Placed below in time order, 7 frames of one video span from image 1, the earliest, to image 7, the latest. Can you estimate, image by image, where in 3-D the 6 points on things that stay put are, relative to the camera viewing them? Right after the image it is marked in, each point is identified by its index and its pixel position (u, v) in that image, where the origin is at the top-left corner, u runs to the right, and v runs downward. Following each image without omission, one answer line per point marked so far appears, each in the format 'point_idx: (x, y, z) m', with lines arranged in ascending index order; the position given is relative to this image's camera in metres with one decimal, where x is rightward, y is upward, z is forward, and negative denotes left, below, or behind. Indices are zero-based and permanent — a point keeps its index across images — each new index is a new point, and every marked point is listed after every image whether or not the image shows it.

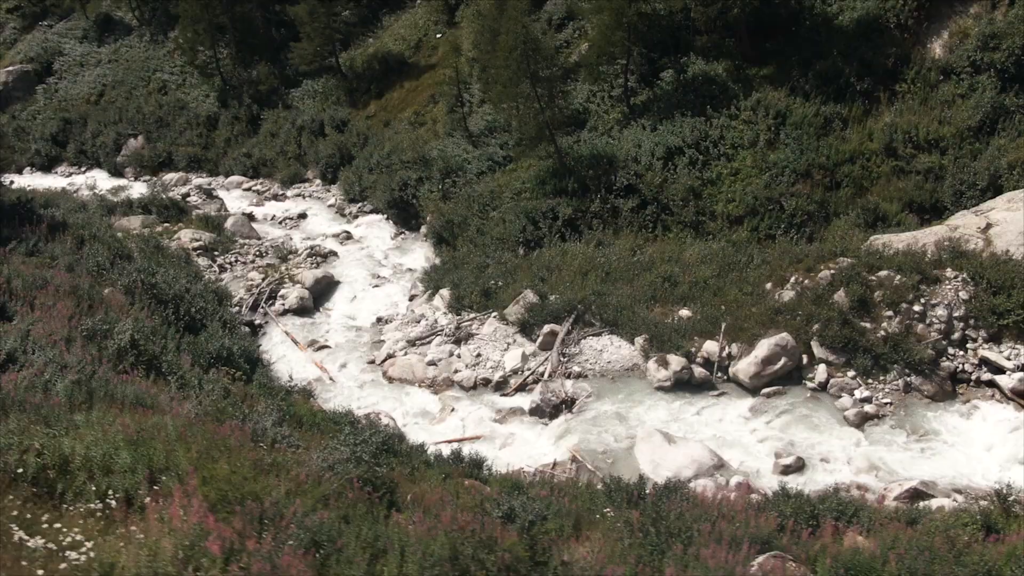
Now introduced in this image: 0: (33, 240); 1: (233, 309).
0: (-10.4, +1.0, +17.2) m
1: (-6.7, -0.5, +18.9) m
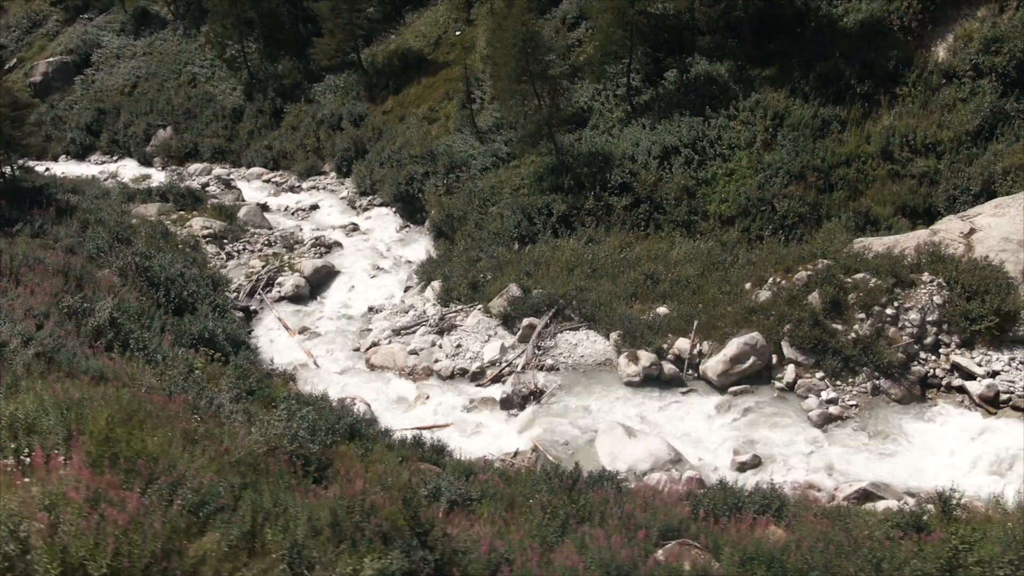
0: (-10.7, +1.5, +18.0) m
1: (-6.9, -0.2, +19.5) m
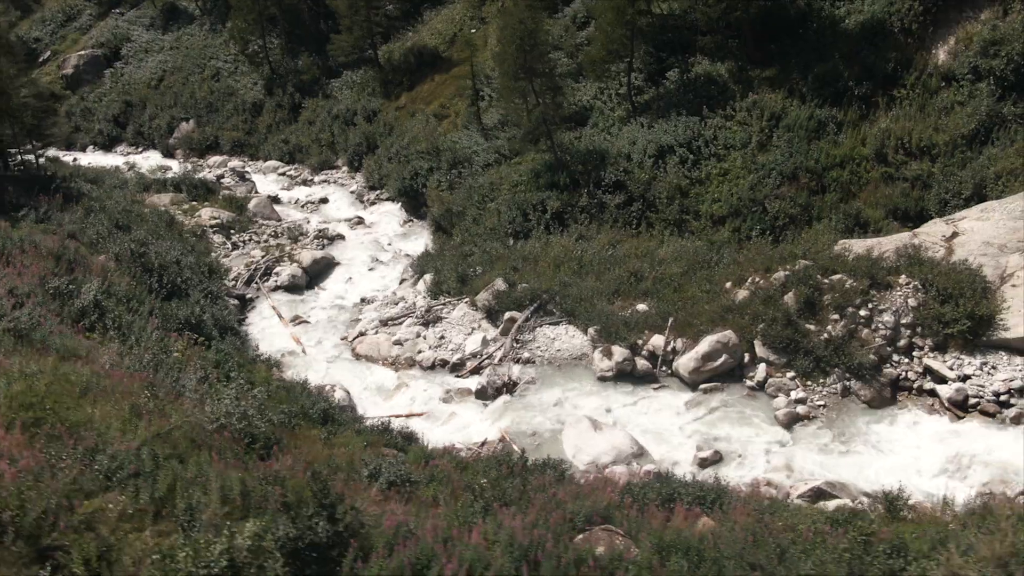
0: (-11.0, +1.9, +18.6) m
1: (-7.2, +0.1, +20.0) m
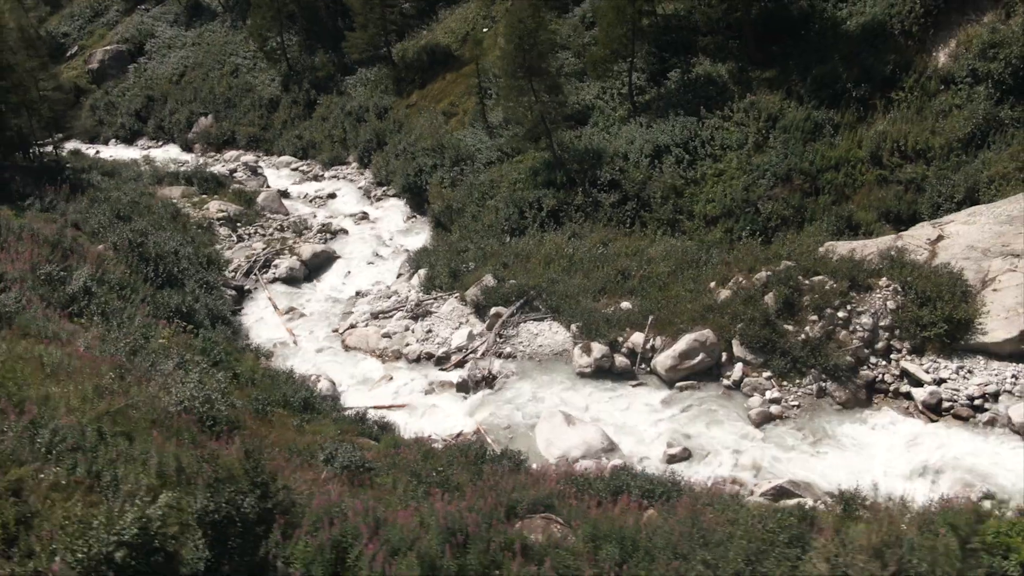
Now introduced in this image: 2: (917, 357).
0: (-11.1, +2.2, +19.2) m
1: (-7.3, +0.4, +20.4) m
2: (+6.9, -1.2, +13.5) m
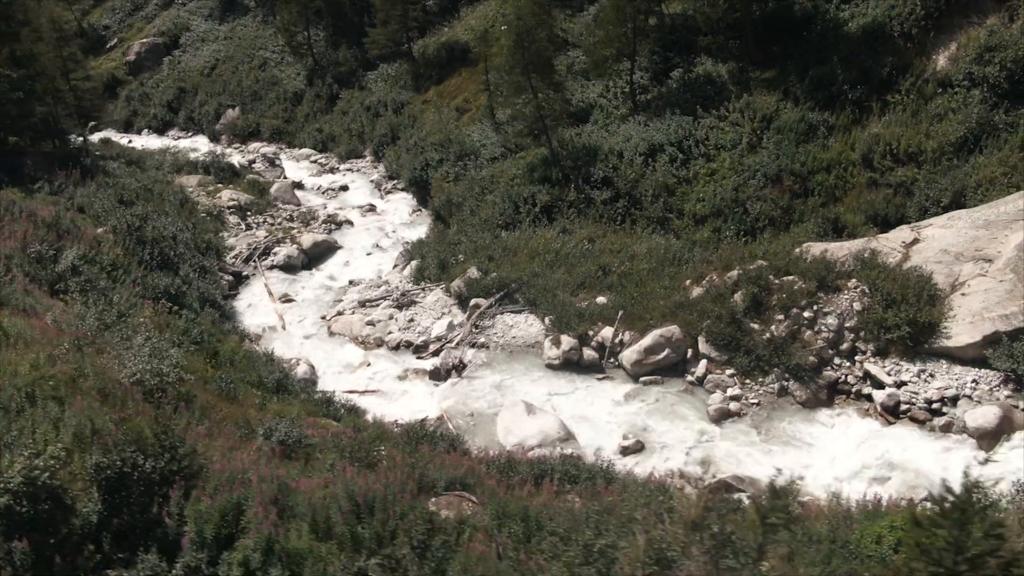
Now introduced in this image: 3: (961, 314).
0: (-11.4, +2.7, +20.0) m
1: (-7.6, +0.7, +21.1) m
2: (+6.2, -1.2, +13.5) m
3: (+7.5, -0.4, +13.2) m
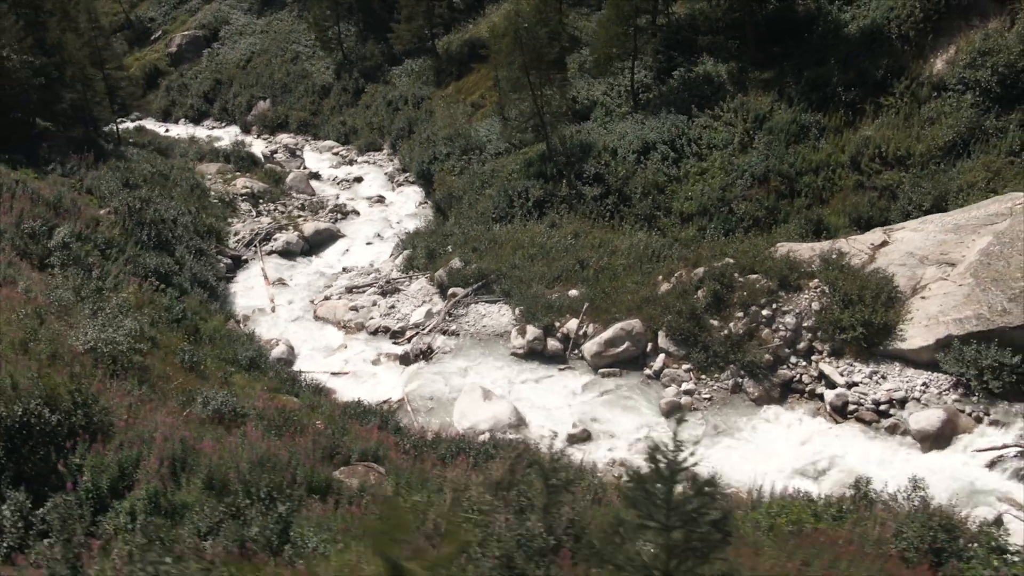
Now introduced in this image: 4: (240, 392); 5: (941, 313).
0: (-11.6, +3.3, +21.0) m
1: (-7.8, +1.2, +21.8) m
2: (+5.5, -1.2, +13.5) m
3: (+6.7, -0.5, +13.2) m
4: (-4.2, -1.6, +12.3) m
5: (+7.0, -0.4, +13.0) m
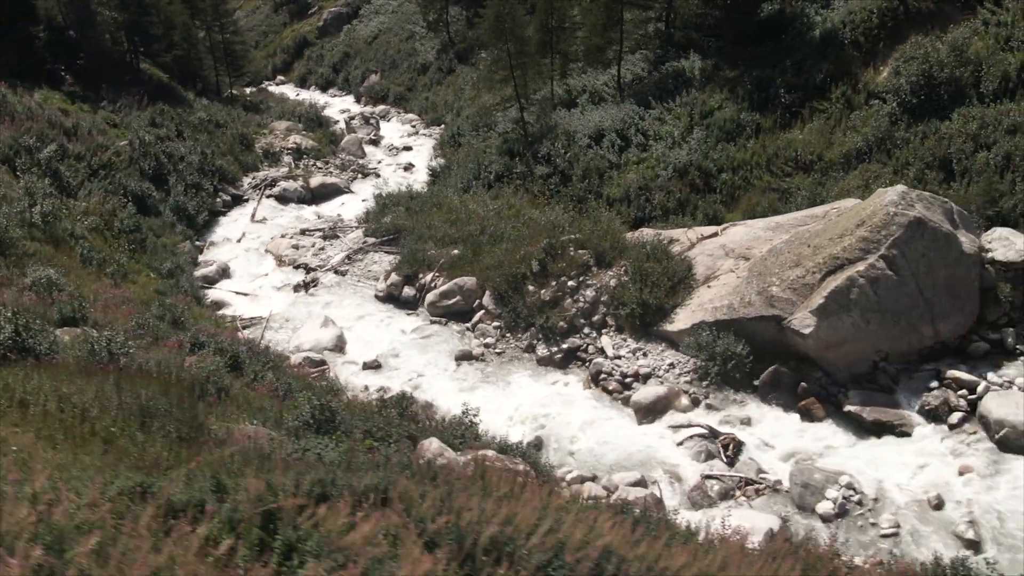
0: (-12.3, +5.8, +25.3) m
1: (-8.7, +3.3, +25.3) m
2: (+1.9, -0.8, +14.2) m
3: (+3.1, -0.3, +13.6) m
4: (-7.8, +0.1, +15.3) m
5: (+3.3, -0.2, +13.3) m
